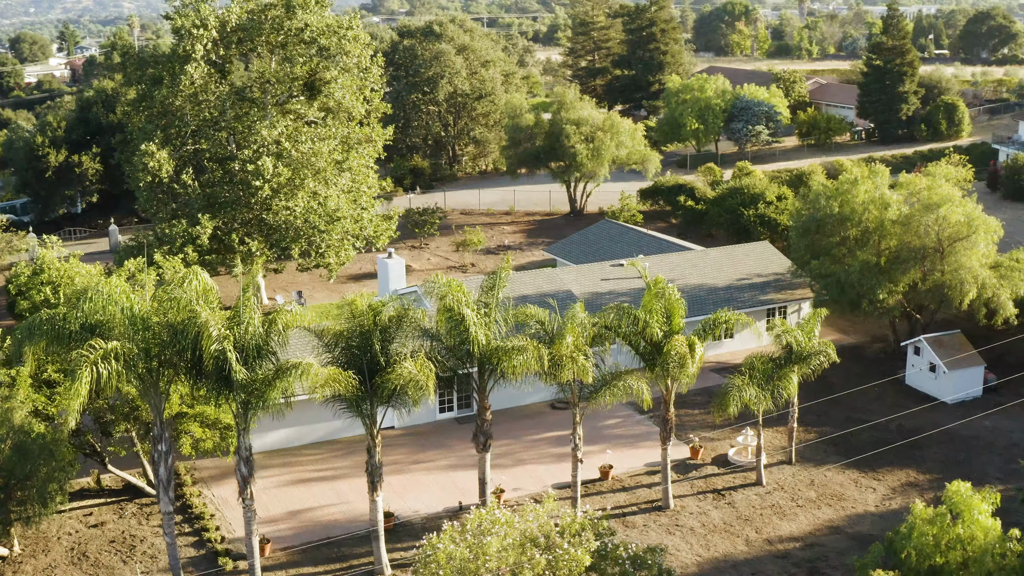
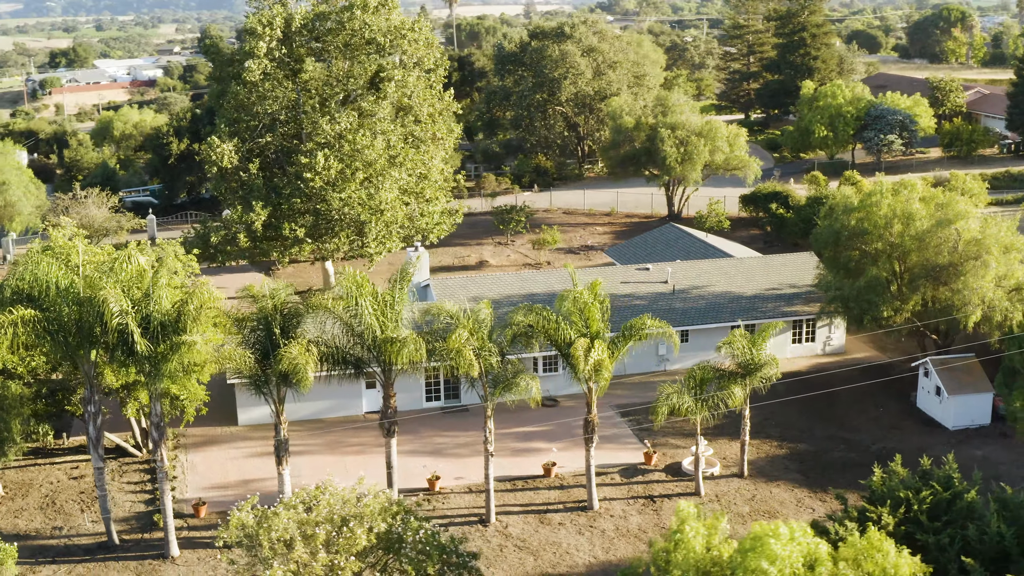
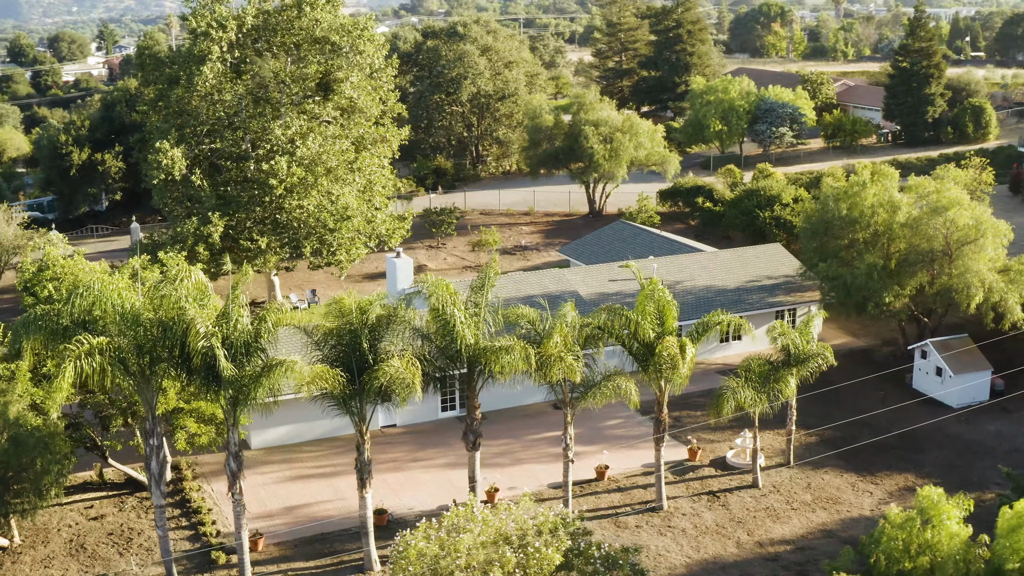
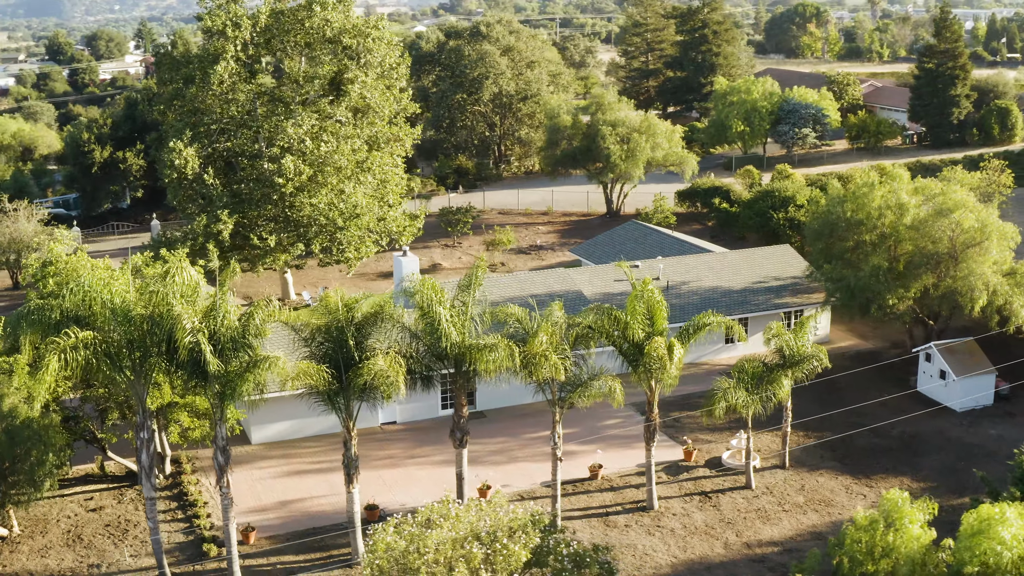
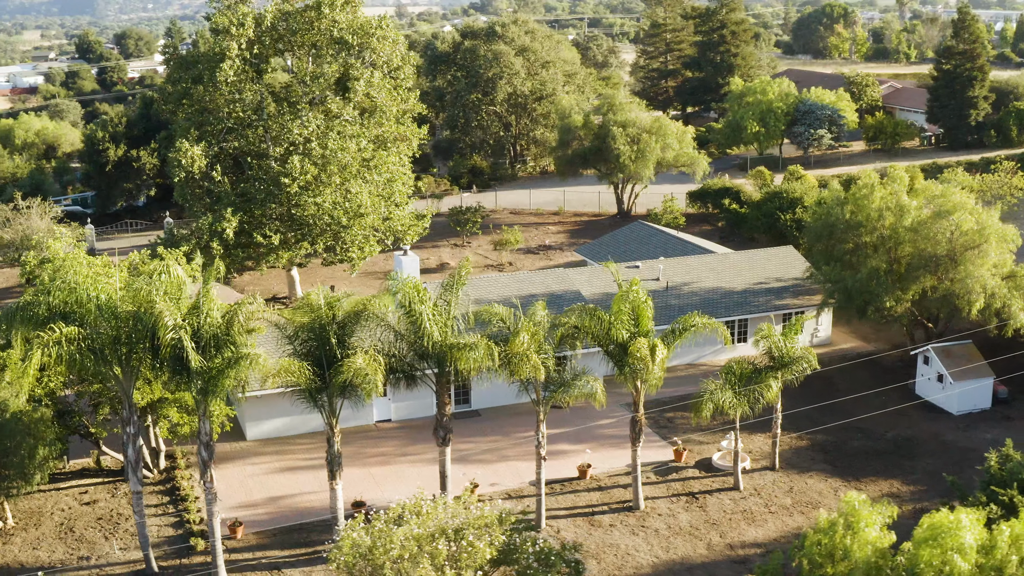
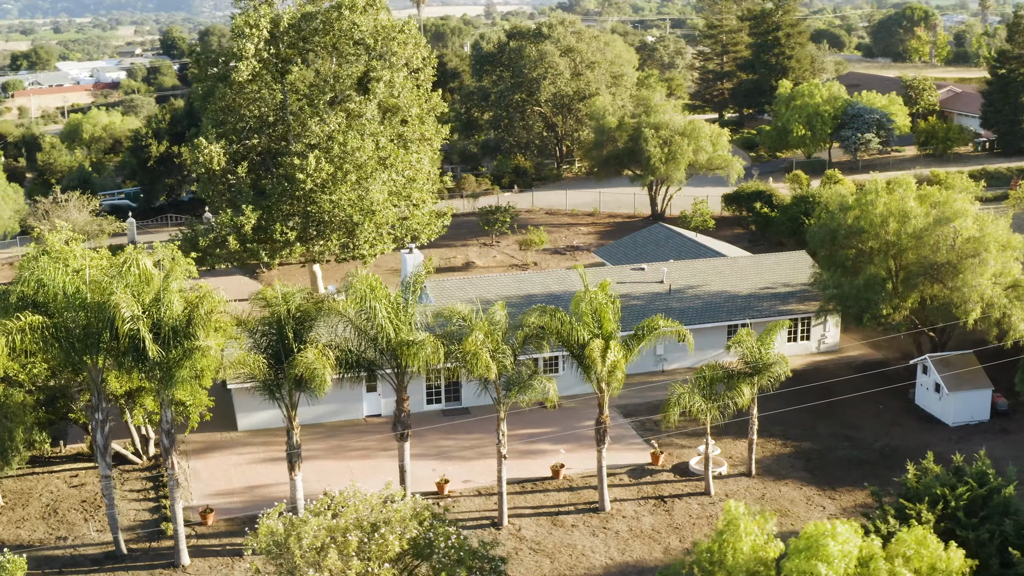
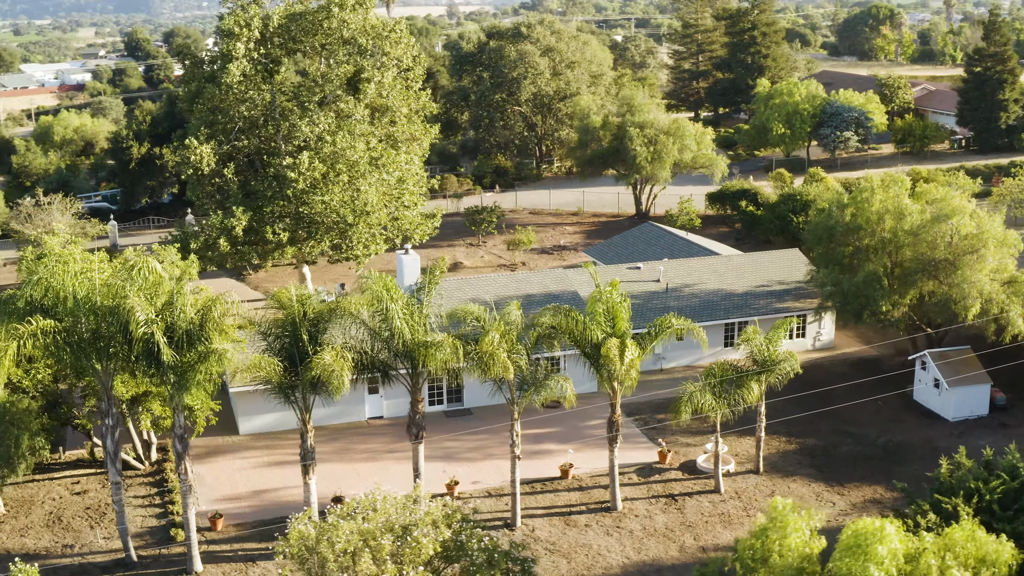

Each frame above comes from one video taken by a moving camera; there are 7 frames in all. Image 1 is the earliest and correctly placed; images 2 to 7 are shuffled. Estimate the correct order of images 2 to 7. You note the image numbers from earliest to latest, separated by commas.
3, 4, 5, 7, 6, 2
